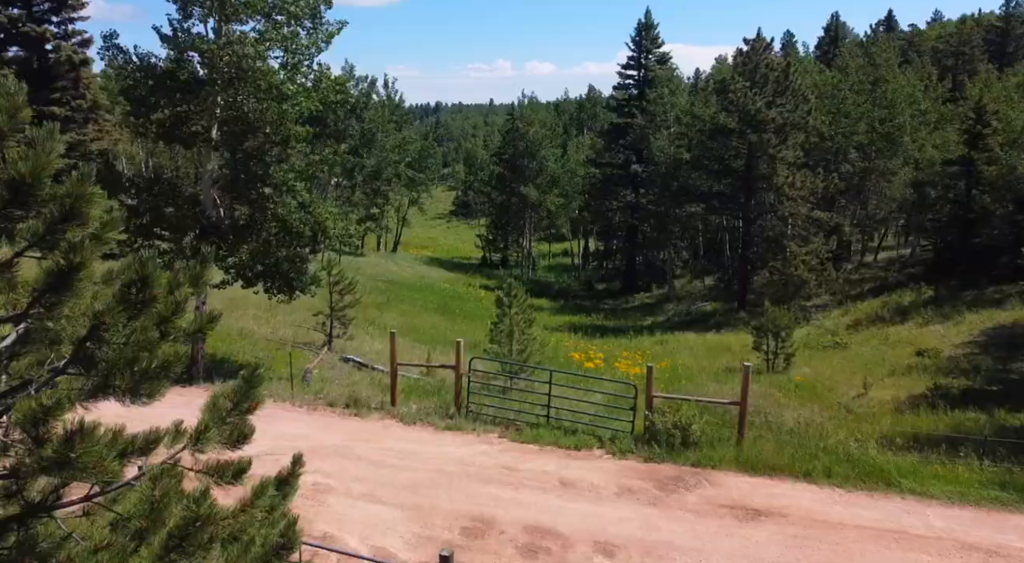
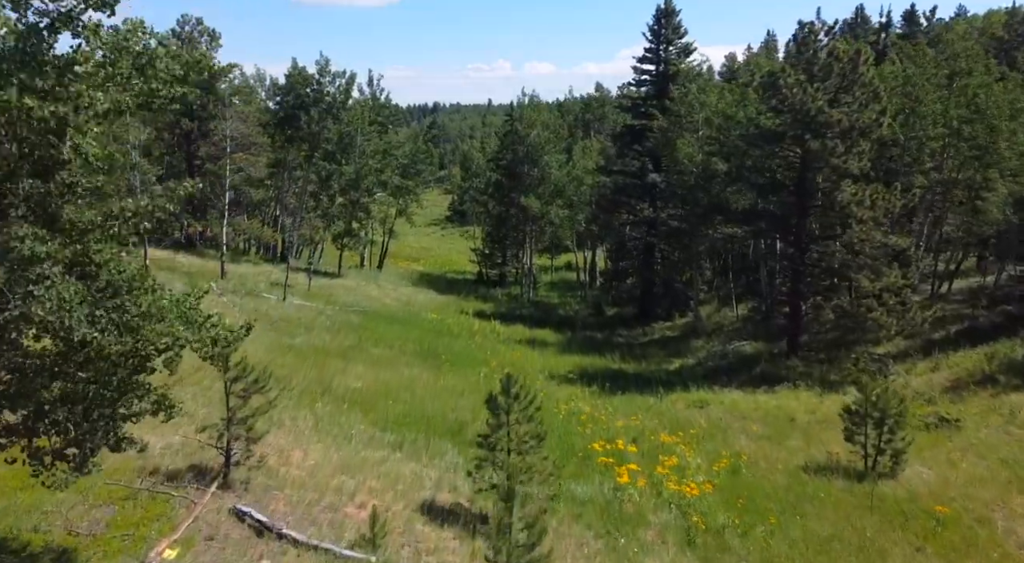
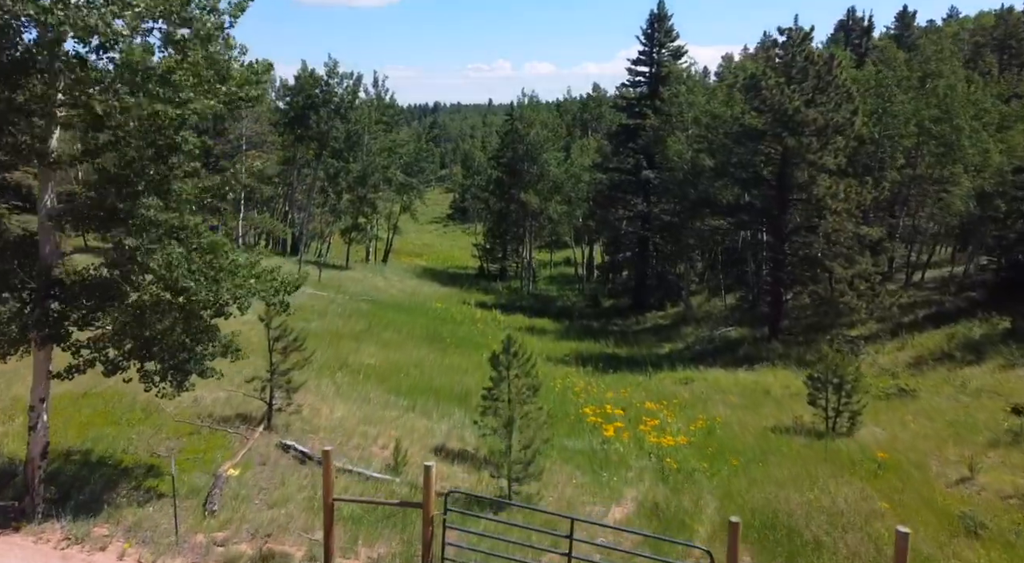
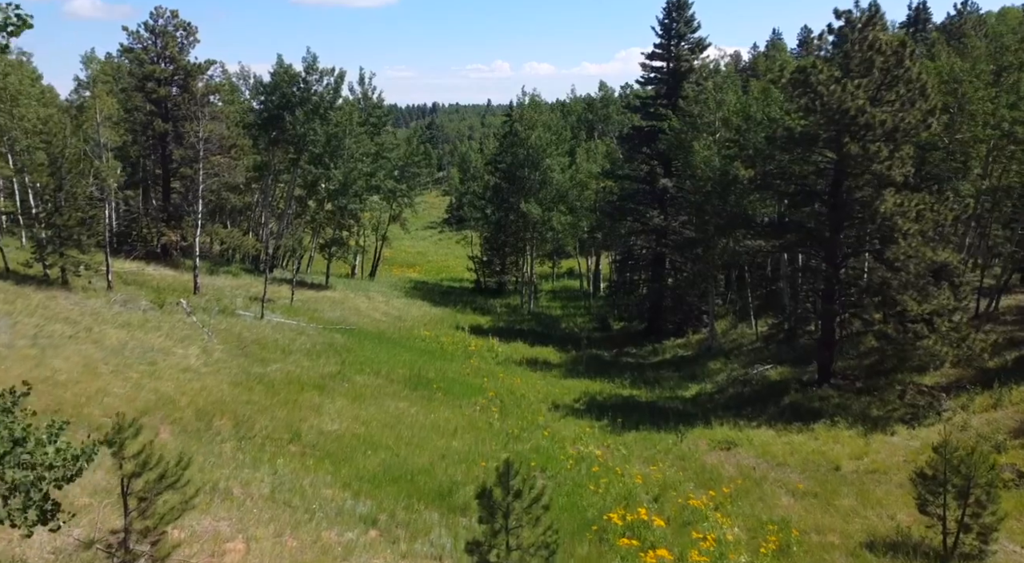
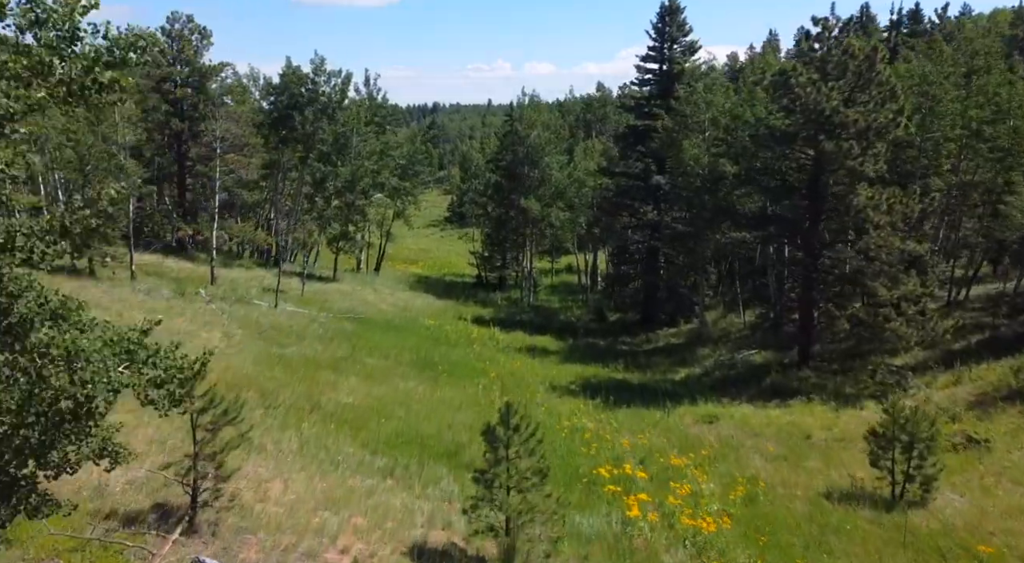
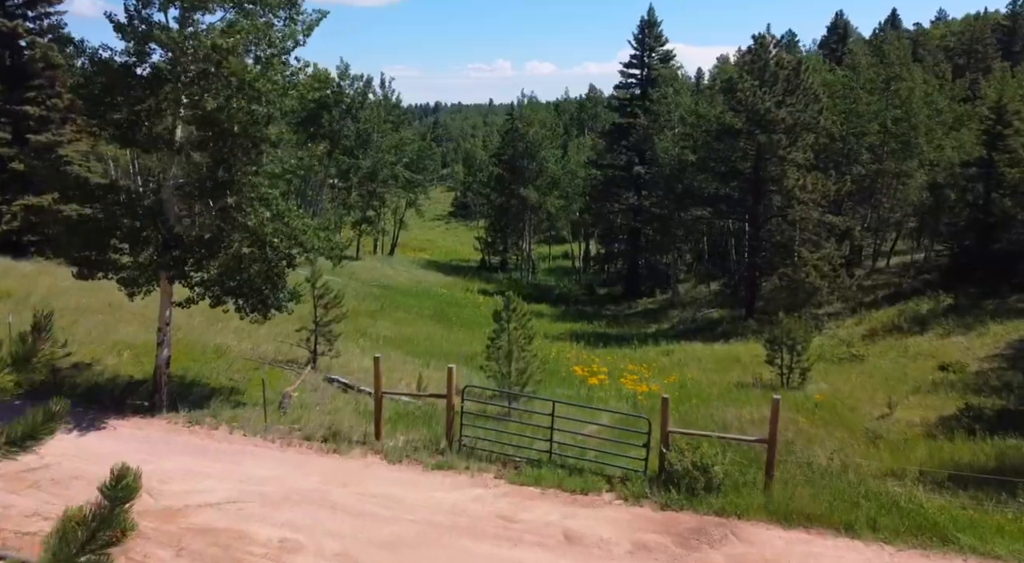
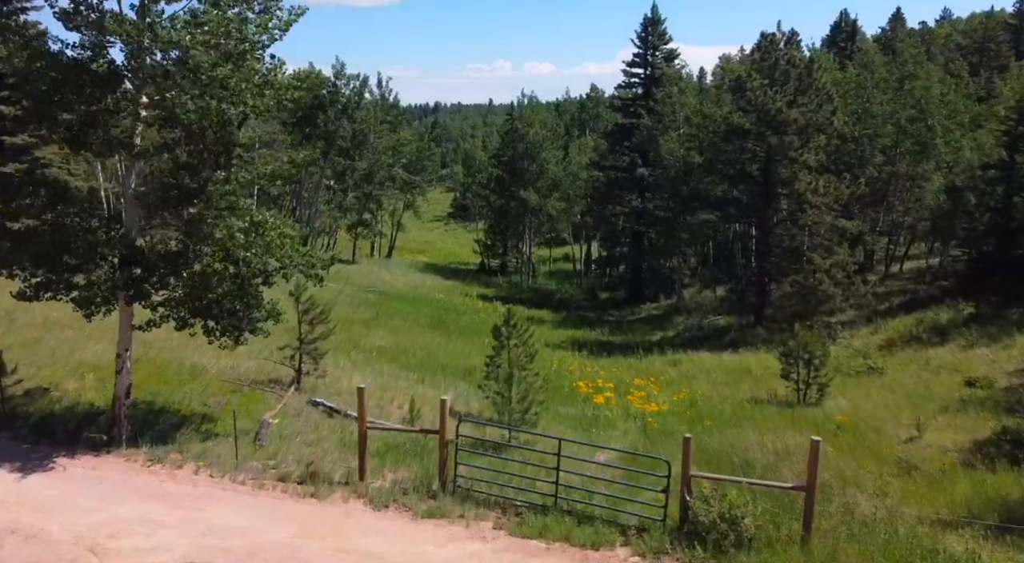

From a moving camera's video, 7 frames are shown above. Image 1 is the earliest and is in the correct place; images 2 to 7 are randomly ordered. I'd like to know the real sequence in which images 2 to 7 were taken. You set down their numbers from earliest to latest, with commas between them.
6, 7, 3, 2, 5, 4
